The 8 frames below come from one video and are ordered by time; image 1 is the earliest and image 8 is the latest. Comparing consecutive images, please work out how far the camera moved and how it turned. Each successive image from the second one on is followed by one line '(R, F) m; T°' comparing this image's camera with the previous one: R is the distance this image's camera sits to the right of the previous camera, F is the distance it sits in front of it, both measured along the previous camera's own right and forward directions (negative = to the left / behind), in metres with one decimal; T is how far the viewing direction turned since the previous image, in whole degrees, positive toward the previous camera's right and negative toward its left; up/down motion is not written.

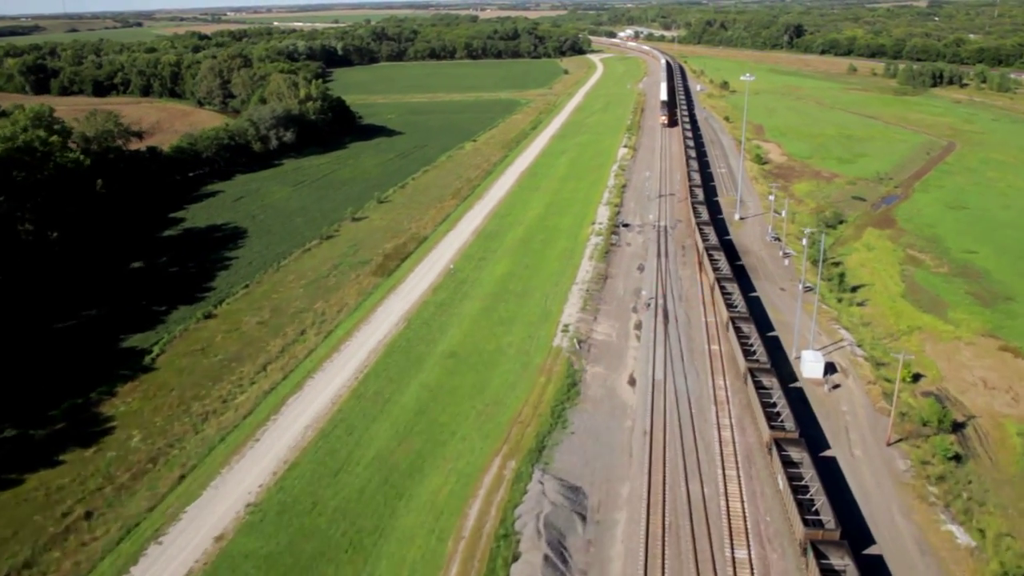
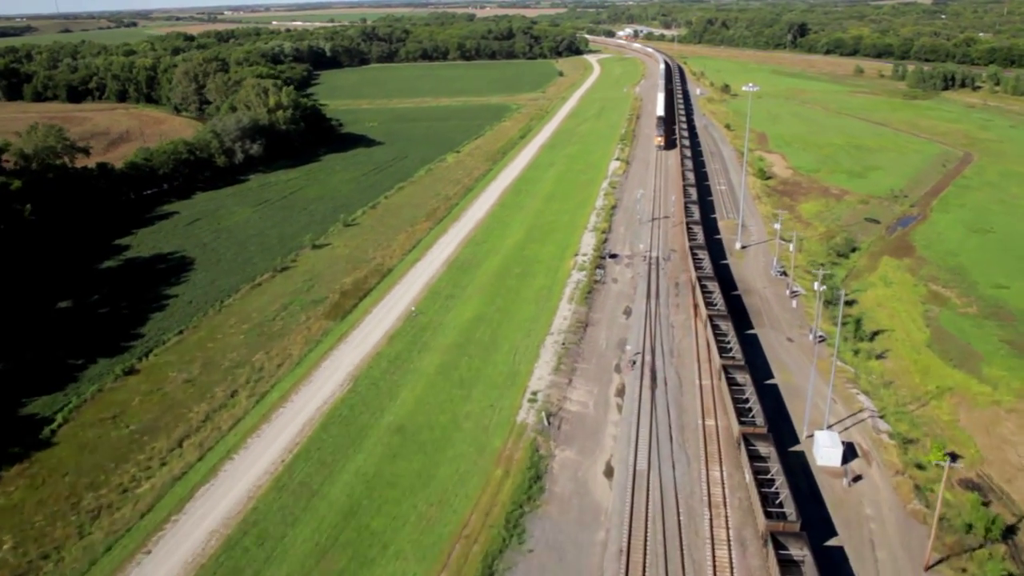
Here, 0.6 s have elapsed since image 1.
(+0.8, +3.7) m; 0°
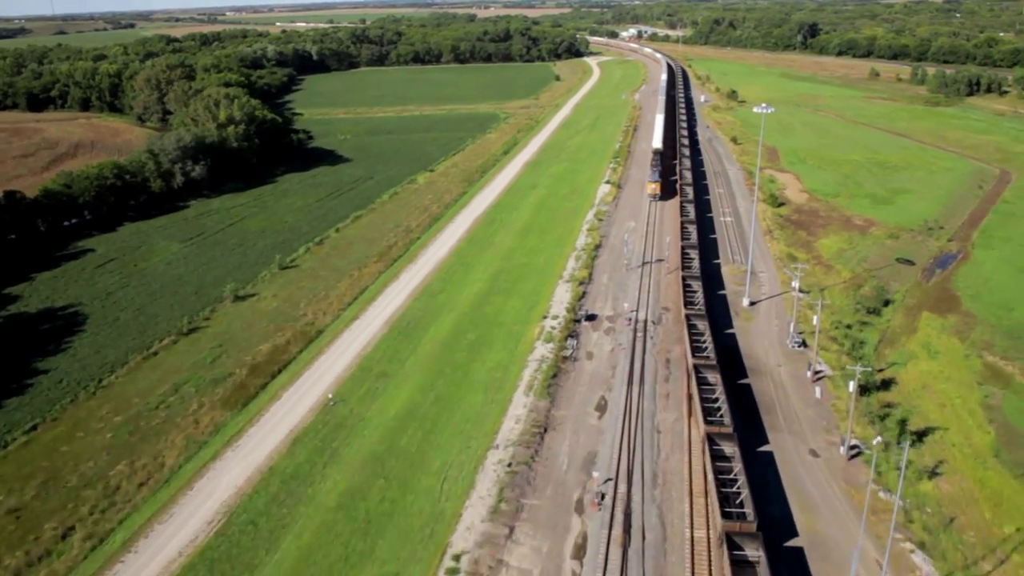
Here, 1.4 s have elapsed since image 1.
(+1.2, +6.0) m; 0°
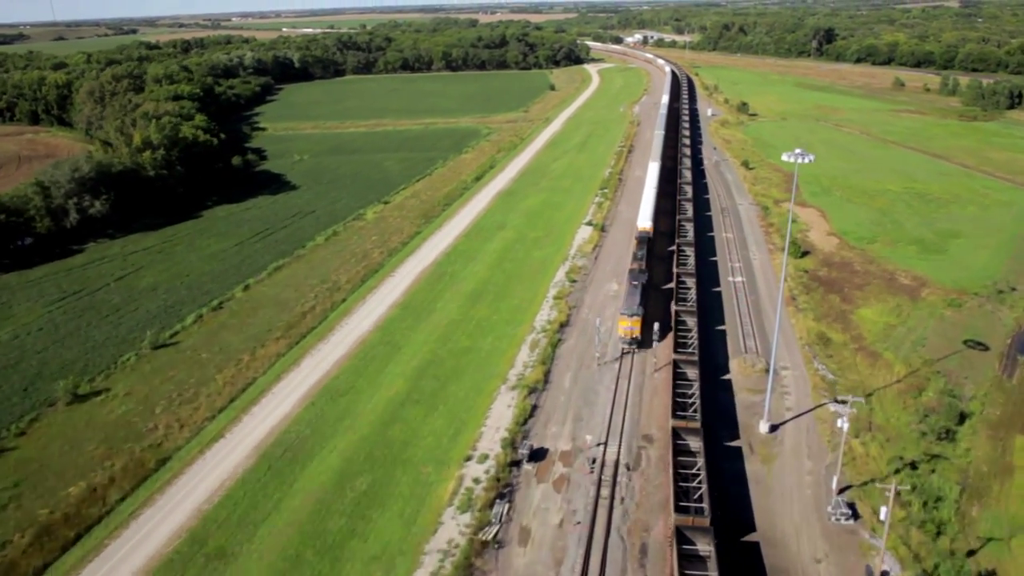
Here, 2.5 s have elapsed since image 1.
(+1.5, +7.9) m; 0°
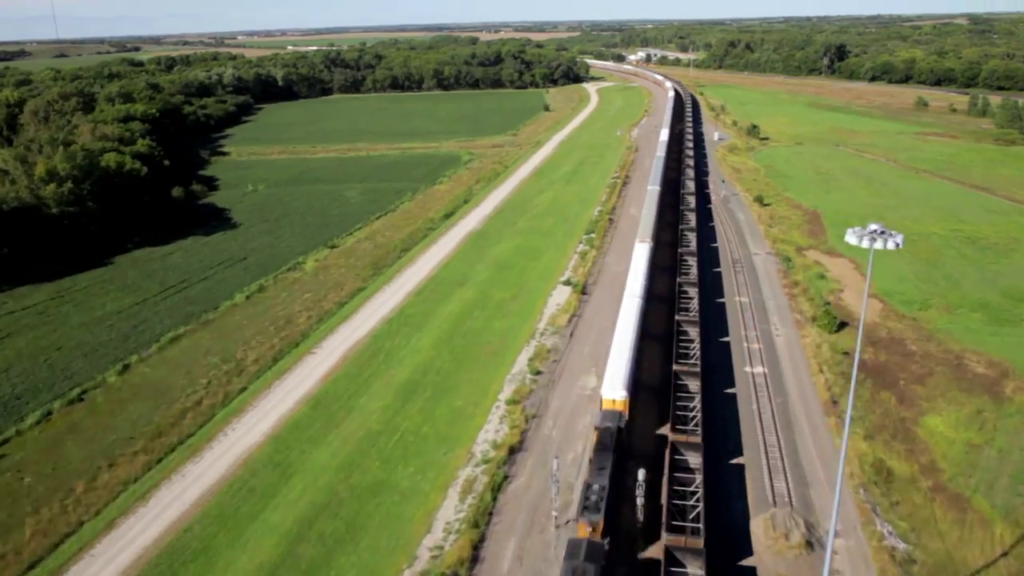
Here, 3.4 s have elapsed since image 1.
(+1.1, +6.8) m; 0°
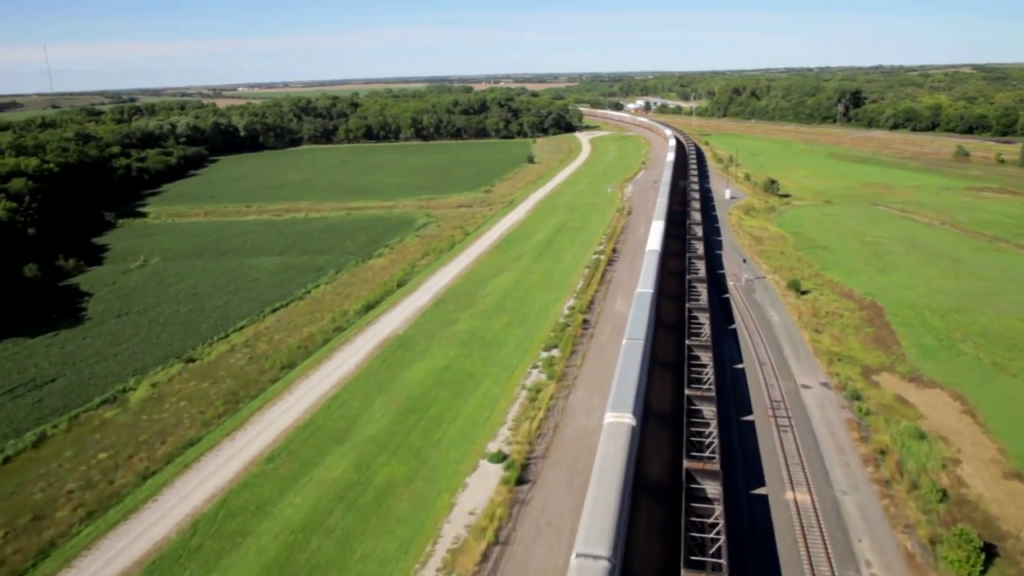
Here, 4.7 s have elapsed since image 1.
(+1.5, +10.8) m; 0°
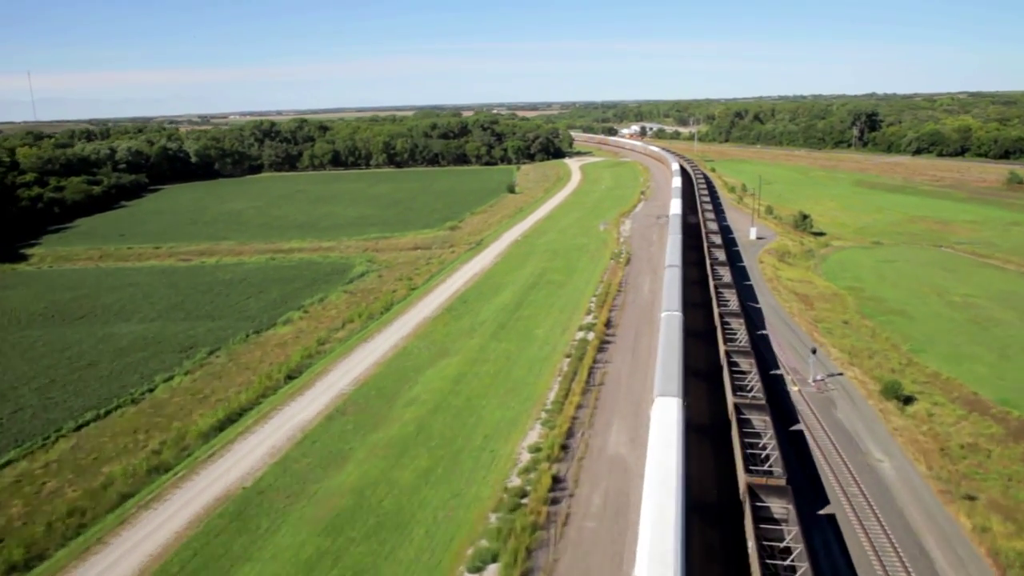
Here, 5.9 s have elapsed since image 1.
(+0.9, +10.7) m; 0°
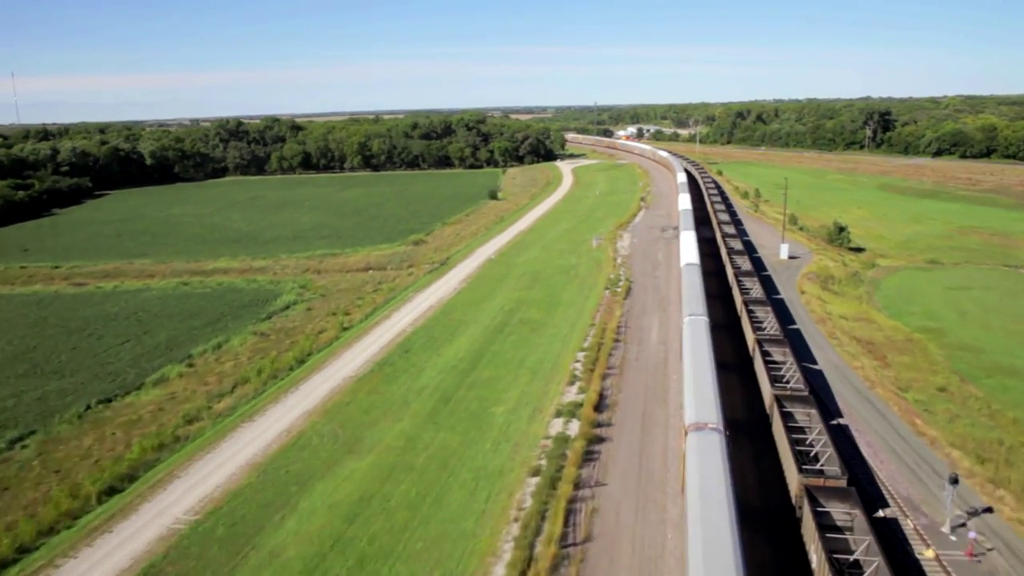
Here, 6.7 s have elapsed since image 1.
(+0.7, +7.9) m; 0°
